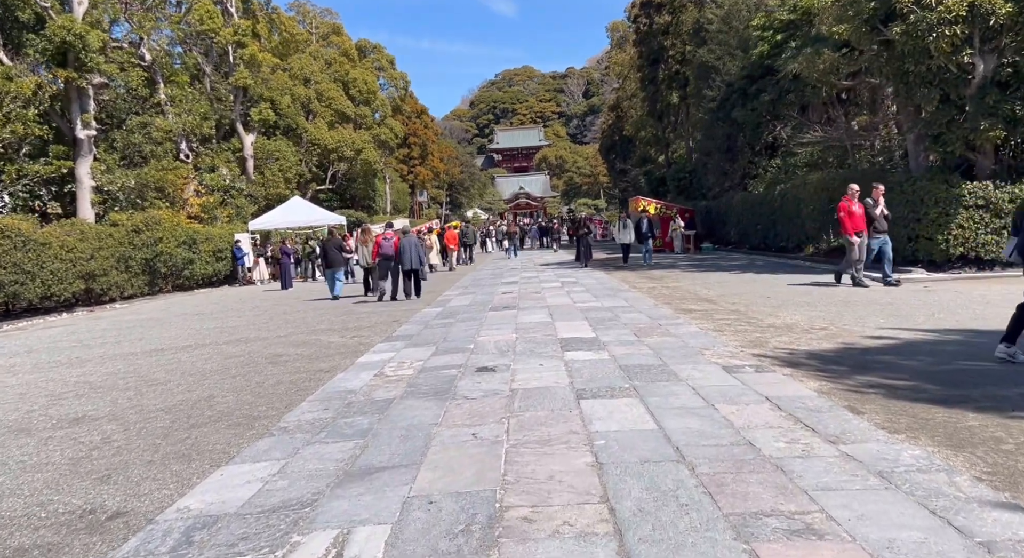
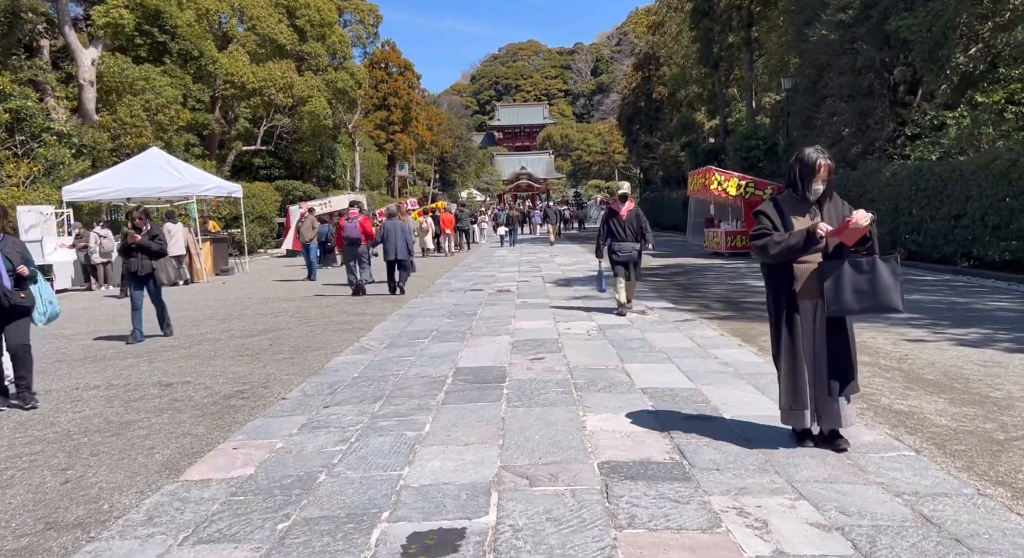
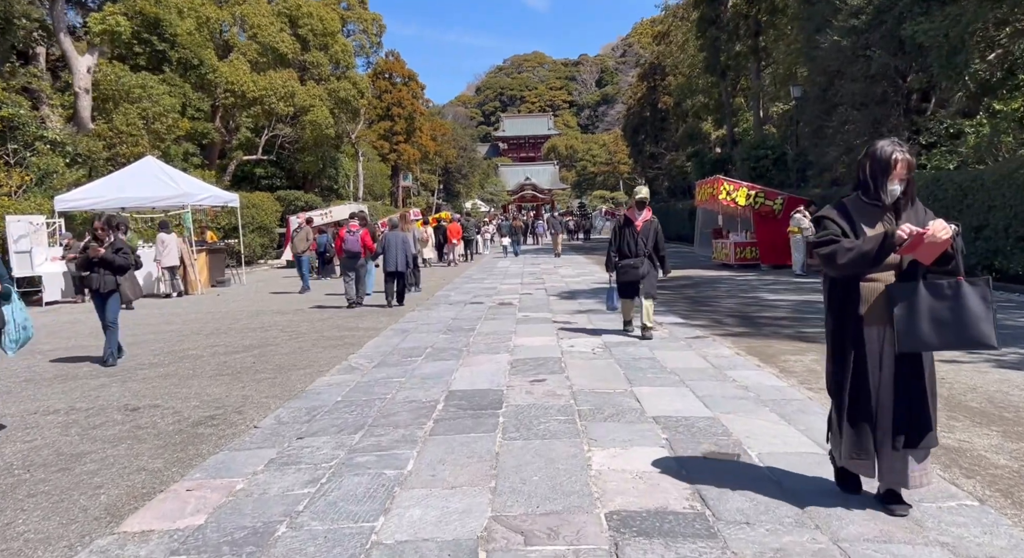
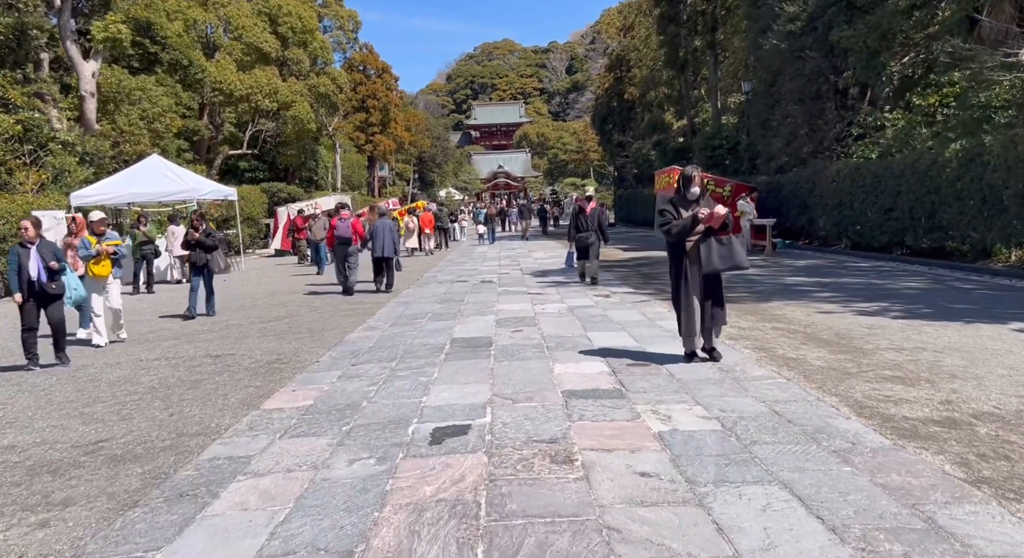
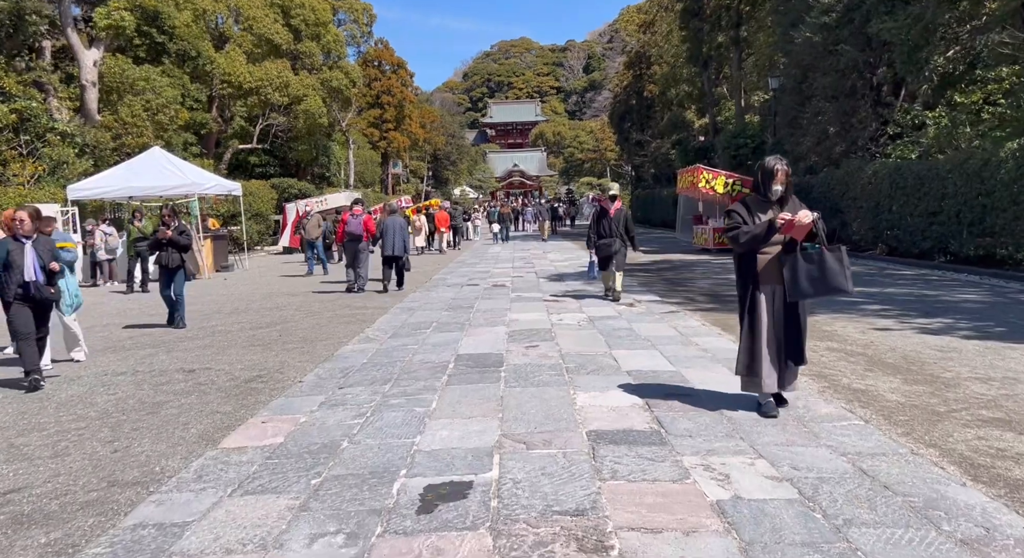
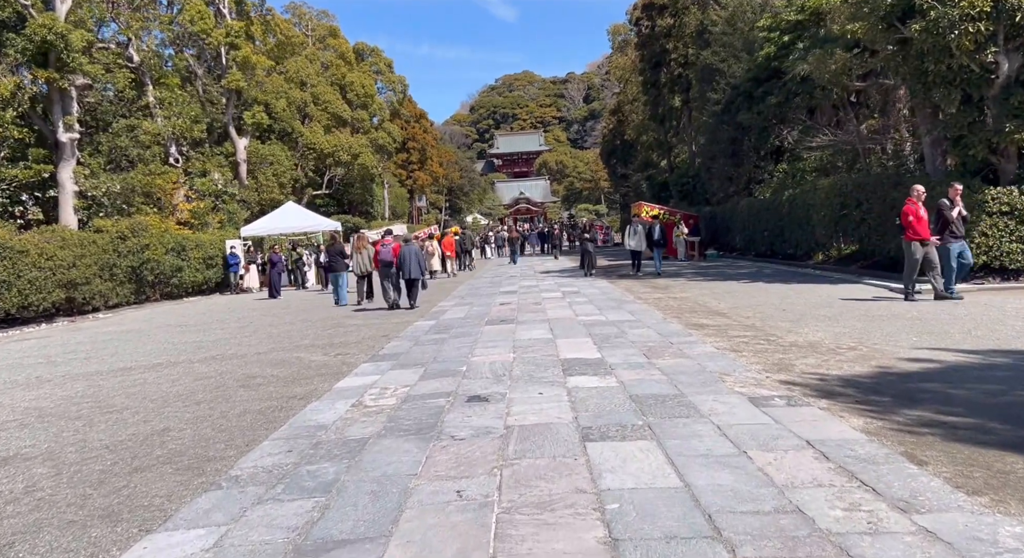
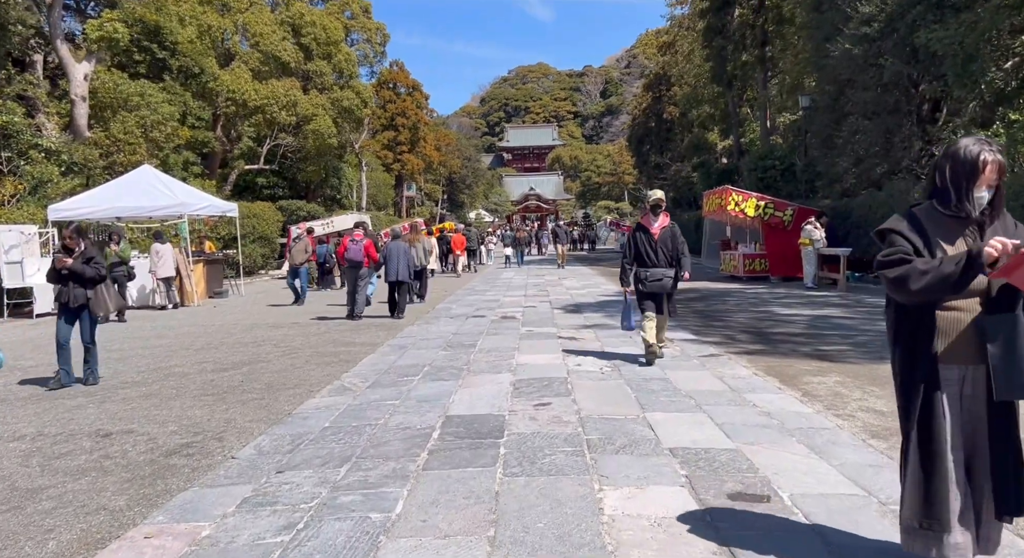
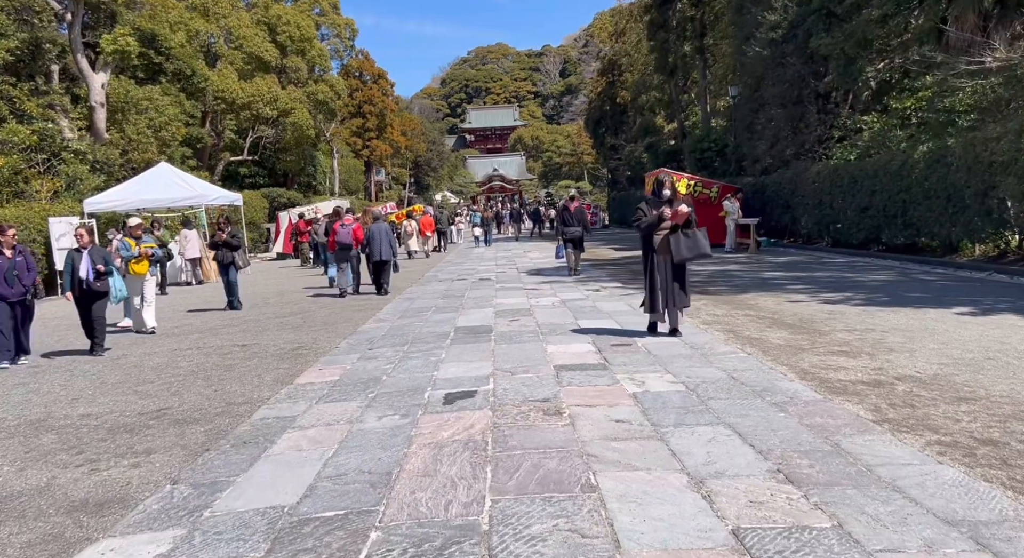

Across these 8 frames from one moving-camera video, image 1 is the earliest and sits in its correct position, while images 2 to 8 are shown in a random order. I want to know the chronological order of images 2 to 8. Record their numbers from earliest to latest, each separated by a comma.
6, 8, 4, 5, 2, 3, 7
